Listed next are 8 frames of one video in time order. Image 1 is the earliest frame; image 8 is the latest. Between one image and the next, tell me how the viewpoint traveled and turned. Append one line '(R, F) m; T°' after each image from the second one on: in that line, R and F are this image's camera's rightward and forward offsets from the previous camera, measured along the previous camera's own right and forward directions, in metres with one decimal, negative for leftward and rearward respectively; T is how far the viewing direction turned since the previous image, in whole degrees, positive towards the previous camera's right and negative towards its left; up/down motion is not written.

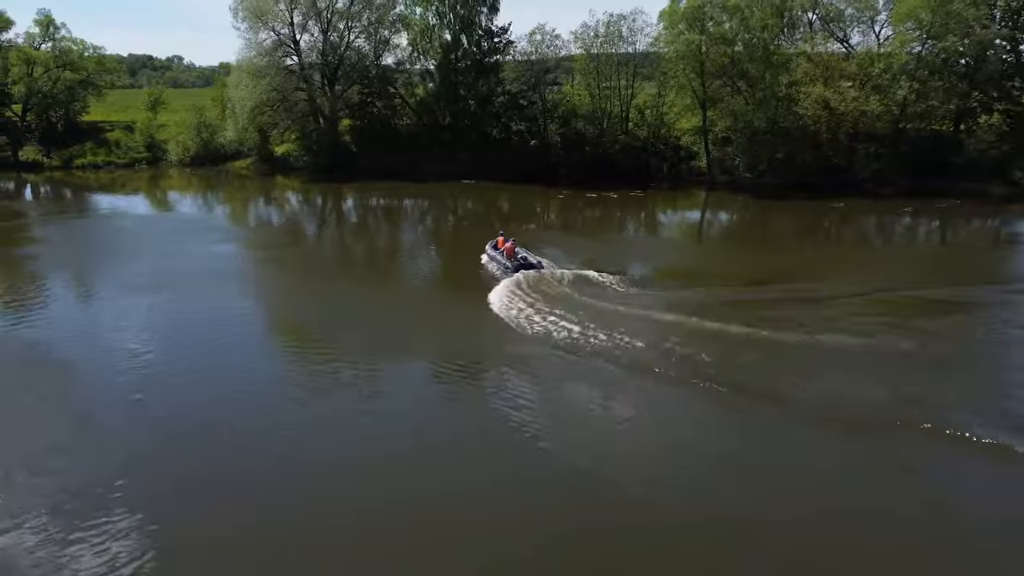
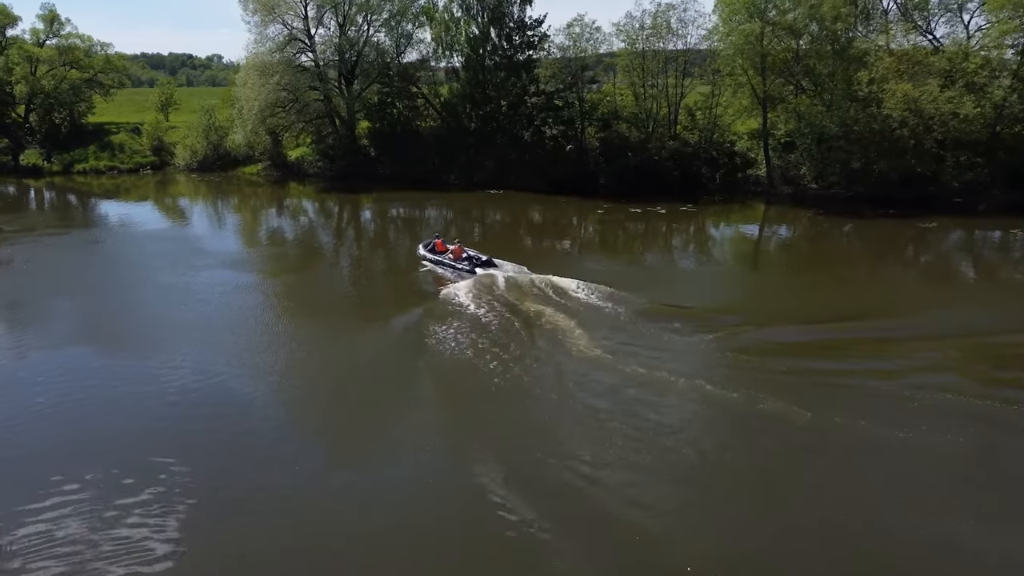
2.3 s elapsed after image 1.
(0.0, +4.2) m; -2°
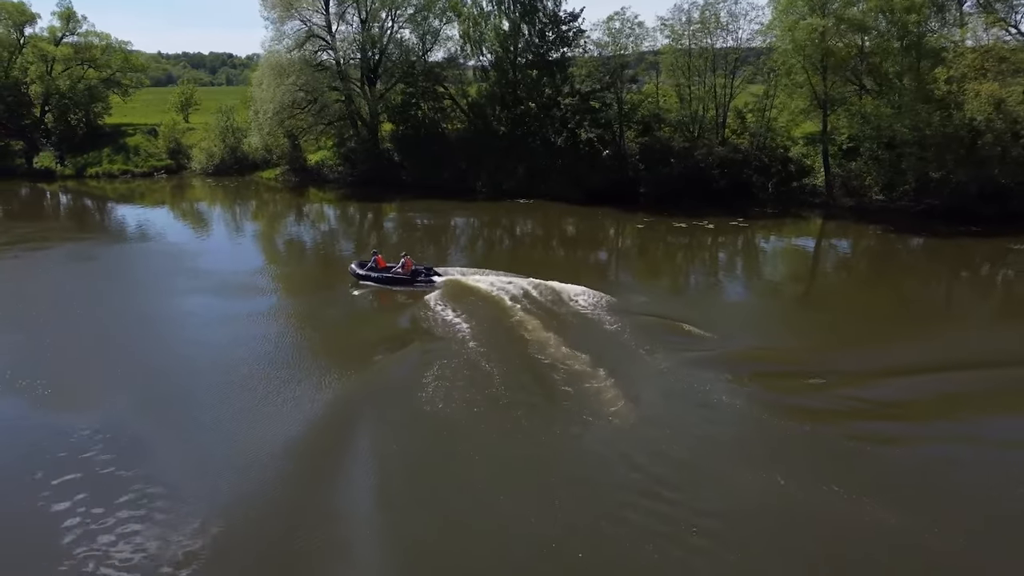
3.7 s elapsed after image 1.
(+0.2, +2.8) m; -2°
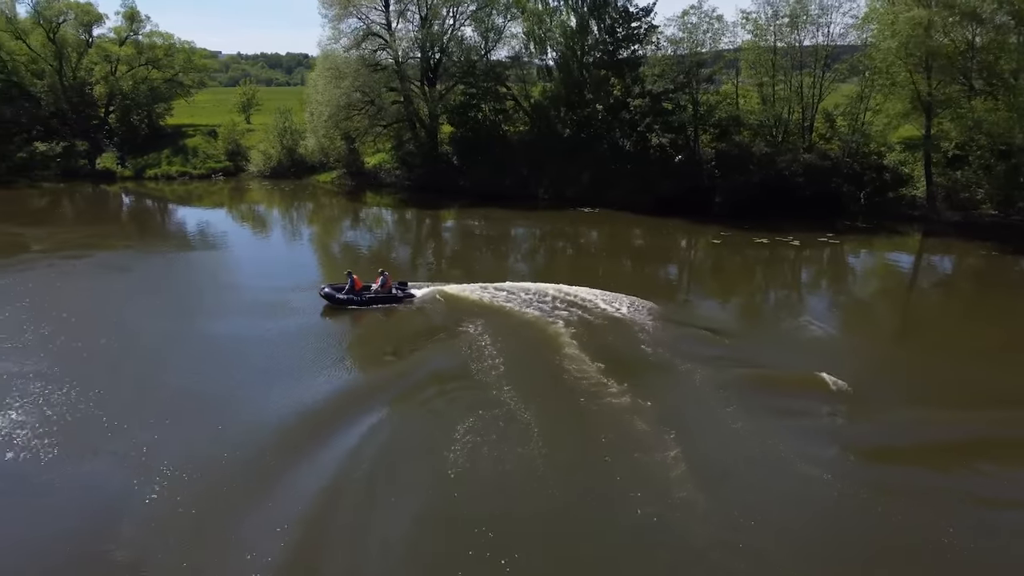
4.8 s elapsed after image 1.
(+0.2, +2.1) m; -5°
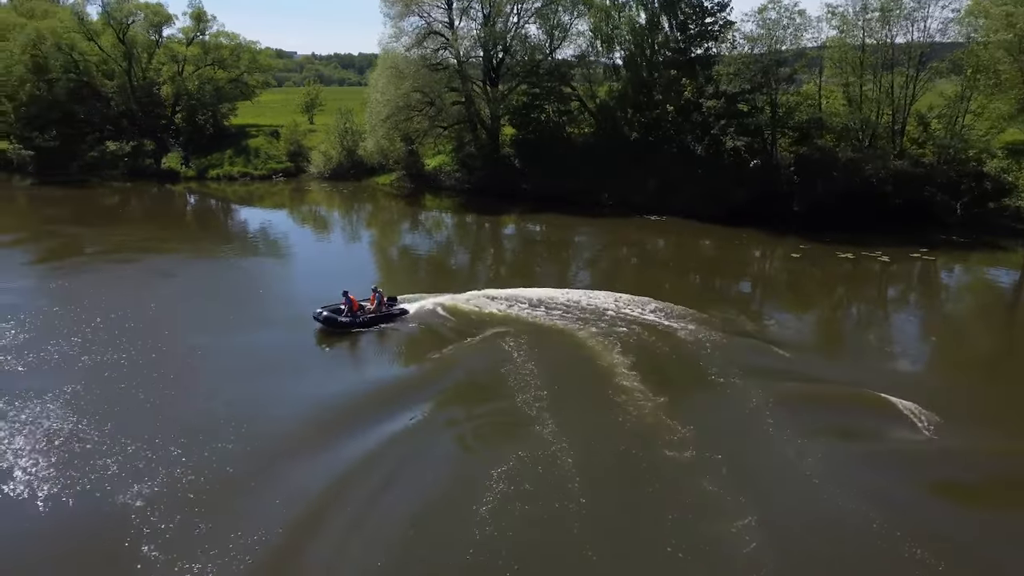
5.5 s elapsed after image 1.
(+0.2, +1.4) m; -5°
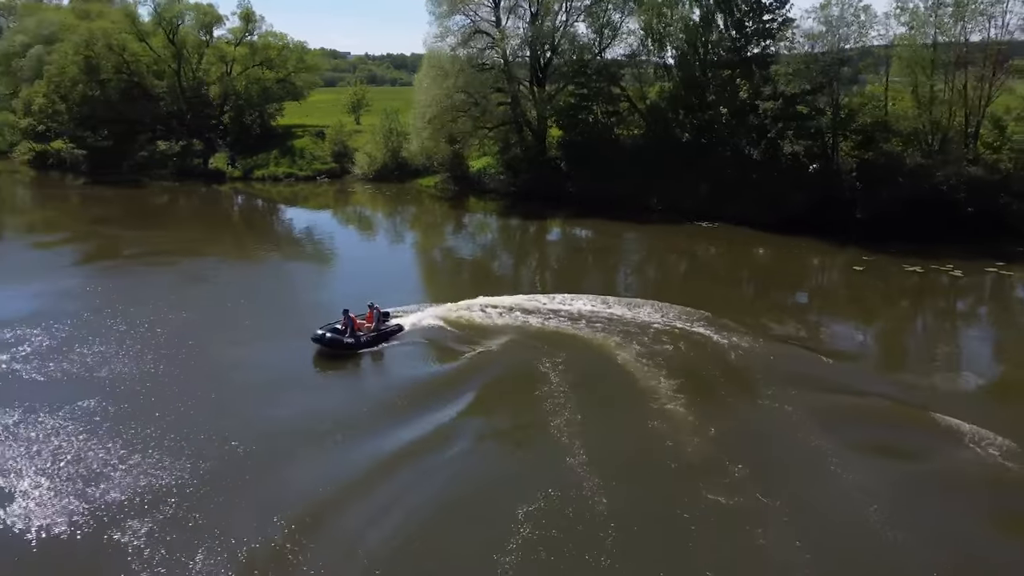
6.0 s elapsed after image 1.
(+0.2, +1.0) m; -3°
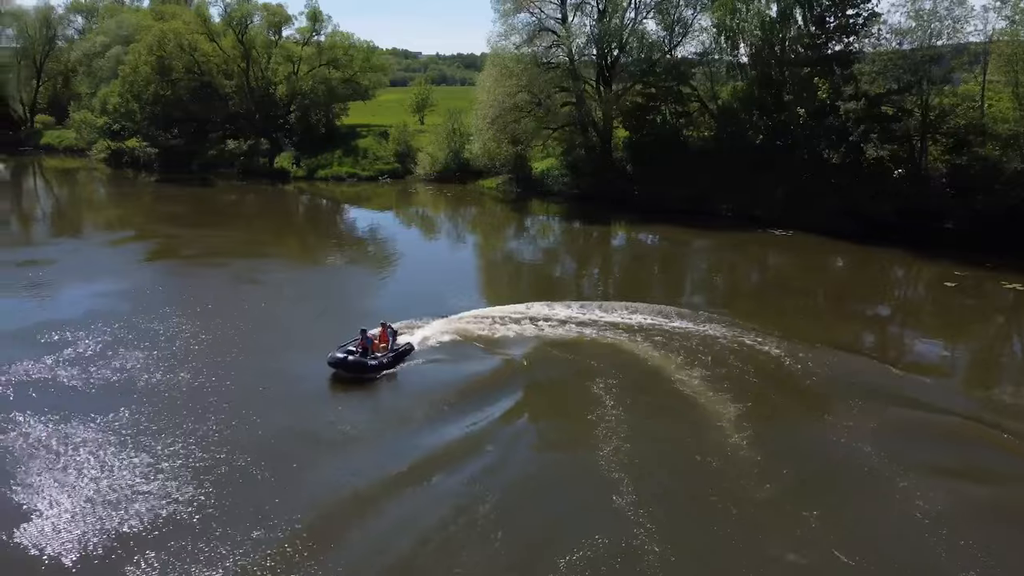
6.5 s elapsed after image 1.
(+0.2, +0.9) m; -5°
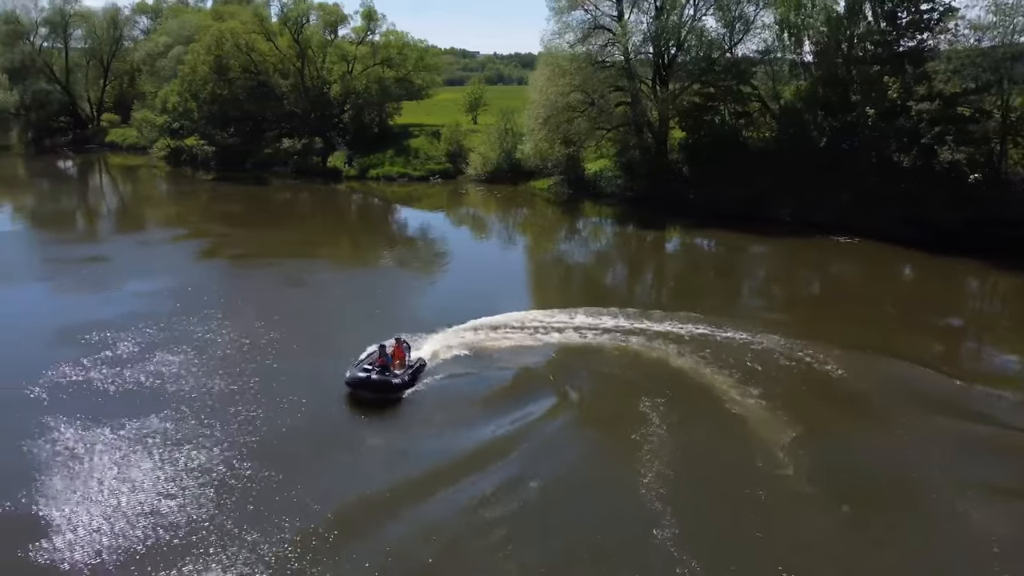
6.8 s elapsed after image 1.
(+0.2, +0.7) m; -4°
